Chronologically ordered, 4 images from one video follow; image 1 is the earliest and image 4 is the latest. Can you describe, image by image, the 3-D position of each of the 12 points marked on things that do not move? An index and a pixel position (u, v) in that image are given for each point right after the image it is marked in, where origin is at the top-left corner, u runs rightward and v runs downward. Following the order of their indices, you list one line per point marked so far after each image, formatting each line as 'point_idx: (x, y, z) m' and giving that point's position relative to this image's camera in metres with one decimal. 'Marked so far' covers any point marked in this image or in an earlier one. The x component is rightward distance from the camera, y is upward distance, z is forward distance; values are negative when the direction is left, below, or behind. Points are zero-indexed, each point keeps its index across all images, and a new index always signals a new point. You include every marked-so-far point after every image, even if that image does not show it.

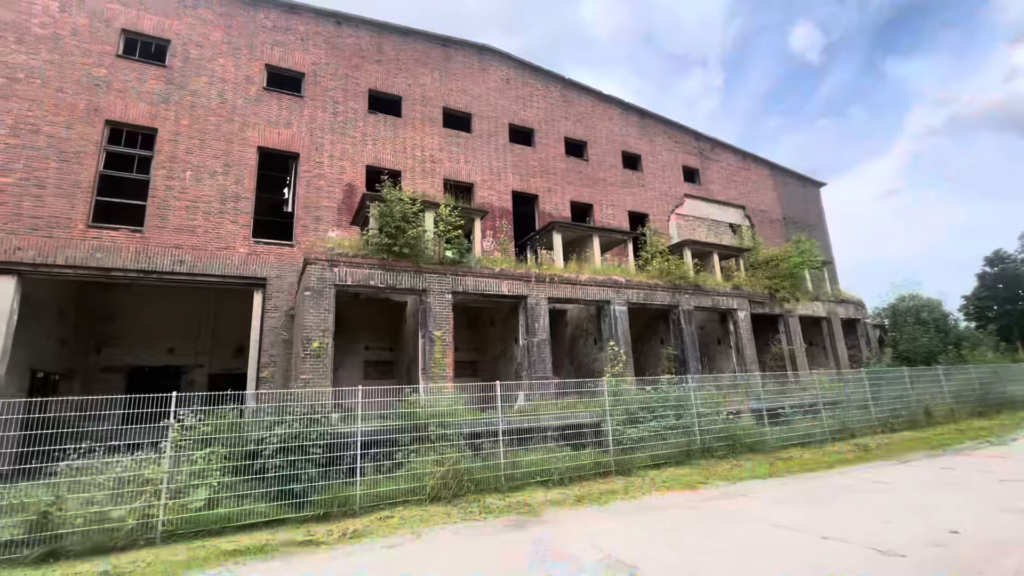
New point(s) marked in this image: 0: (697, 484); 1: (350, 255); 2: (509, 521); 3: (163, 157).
0: (+3.8, -4.0, +10.0) m
1: (-4.2, +0.8, +12.4) m
2: (0.0, -3.8, +7.8) m
3: (-10.6, +4.0, +14.7) m
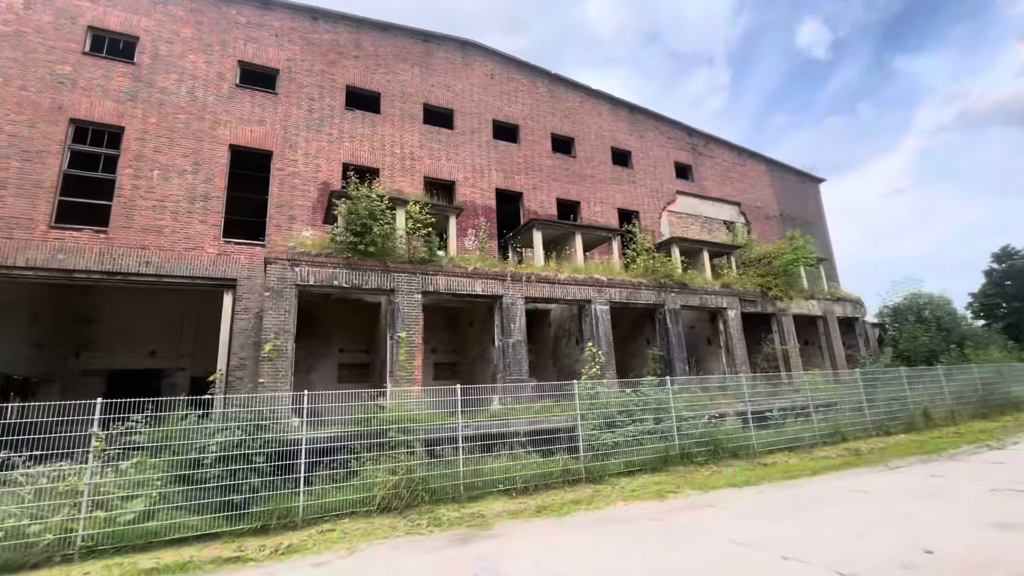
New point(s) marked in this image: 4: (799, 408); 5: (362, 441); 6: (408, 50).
0: (+3.0, -4.0, +9.4) m
1: (-4.9, +0.8, +11.9) m
2: (-0.8, -3.7, +7.3) m
3: (-11.4, +3.9, +14.4) m
4: (+8.7, -3.6, +14.7) m
5: (-2.8, -2.9, +9.1) m
6: (-4.2, +9.7, +19.6) m
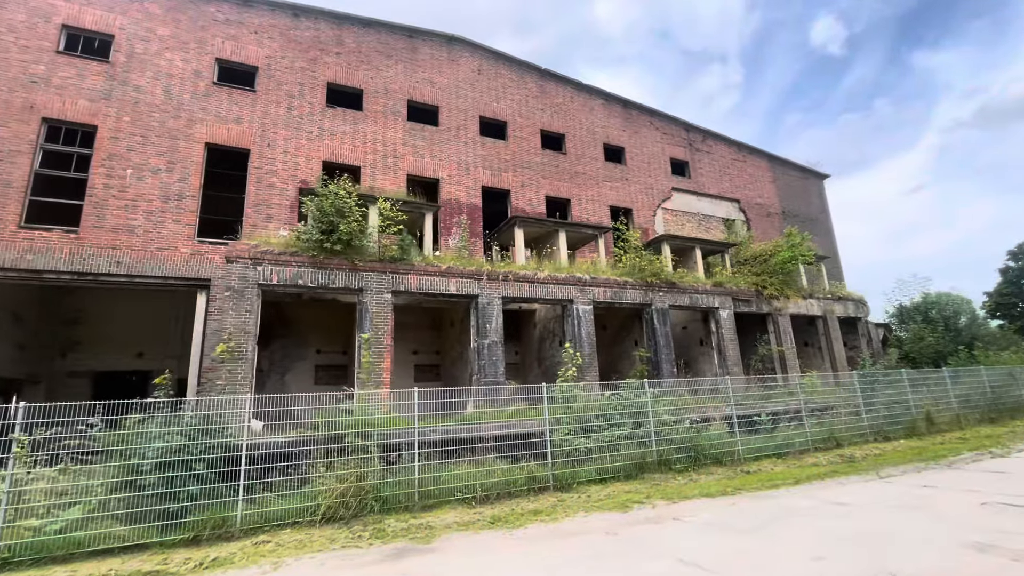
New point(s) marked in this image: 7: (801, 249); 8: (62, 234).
0: (+2.3, -3.9, +8.9) m
1: (-5.6, +0.8, +11.6) m
2: (-1.7, -3.7, +6.9) m
3: (-12.1, +3.9, +14.2) m
4: (+8.1, -3.6, +14.0) m
5: (-3.6, -2.8, +8.7) m
6: (-4.8, +9.7, +19.3) m
7: (+11.6, +1.6, +19.4) m
8: (-12.5, +1.5, +13.4) m
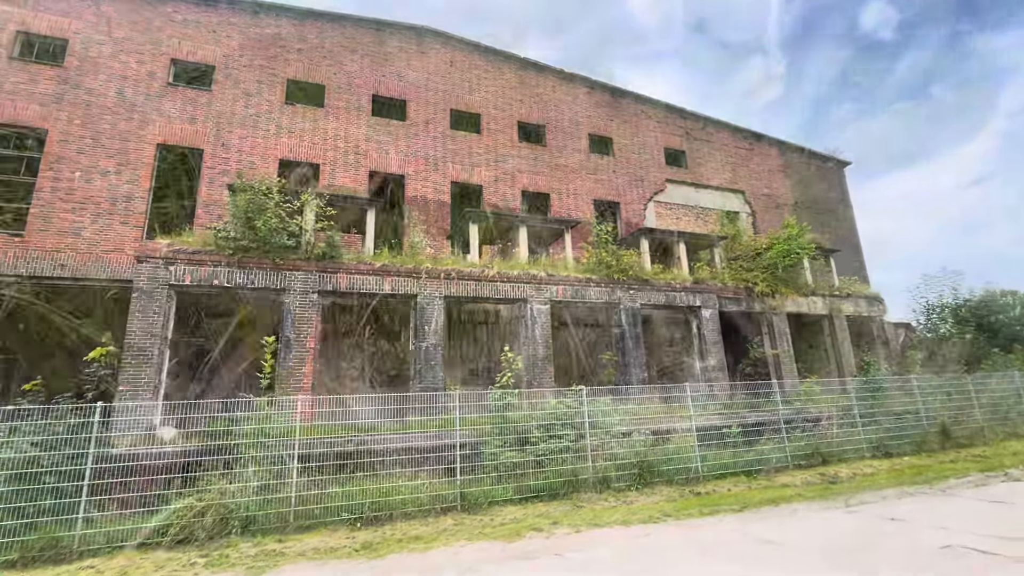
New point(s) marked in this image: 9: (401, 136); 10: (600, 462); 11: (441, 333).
0: (+0.4, -3.8, +7.7) m
1: (-7.3, +0.8, +11.1) m
2: (-3.7, -3.7, +6.0) m
3: (-13.6, +3.8, +14.2) m
4: (+6.6, -3.5, +12.4) m
5: (-5.4, -2.8, +8.0) m
6: (-6.0, +9.6, +18.8) m
7: (+10.5, +1.7, +17.6) m
8: (-14.0, +1.4, +13.4) m
9: (-4.2, +5.8, +18.4) m
10: (+1.9, -3.7, +10.5) m
11: (-1.9, -1.2, +12.7) m
